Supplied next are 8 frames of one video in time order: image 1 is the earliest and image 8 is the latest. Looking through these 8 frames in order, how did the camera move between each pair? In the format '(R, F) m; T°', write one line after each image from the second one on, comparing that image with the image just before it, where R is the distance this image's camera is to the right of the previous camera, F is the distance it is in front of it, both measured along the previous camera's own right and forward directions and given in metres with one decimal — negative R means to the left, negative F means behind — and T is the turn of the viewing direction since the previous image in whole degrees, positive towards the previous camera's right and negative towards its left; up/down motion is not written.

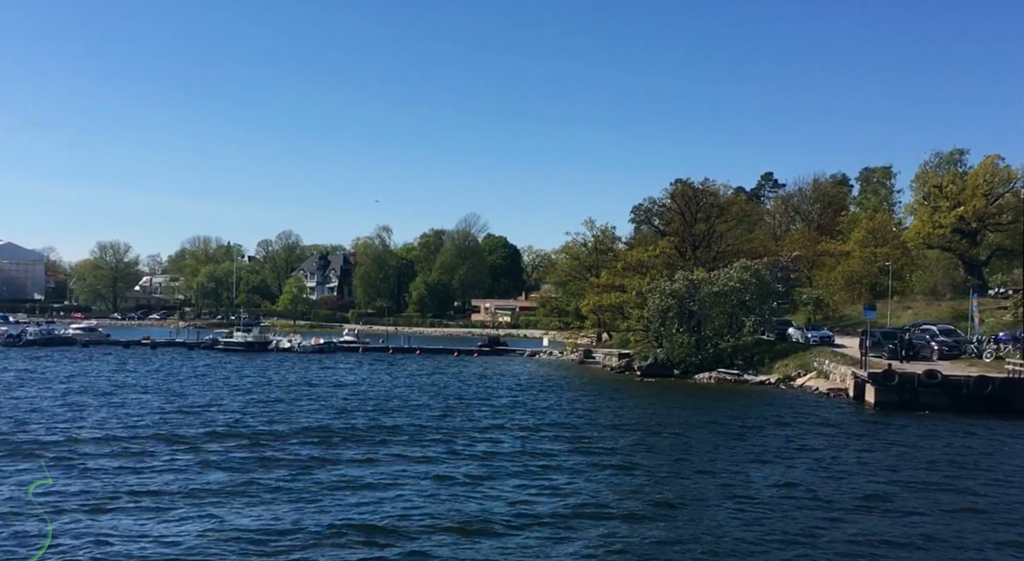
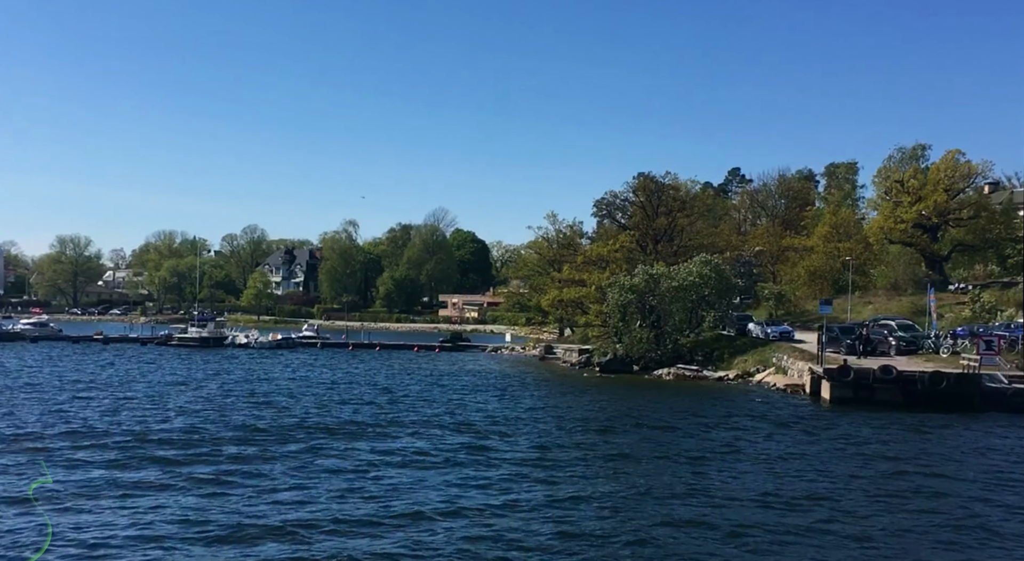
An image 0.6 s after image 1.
(+0.6, +0.6) m; +1°
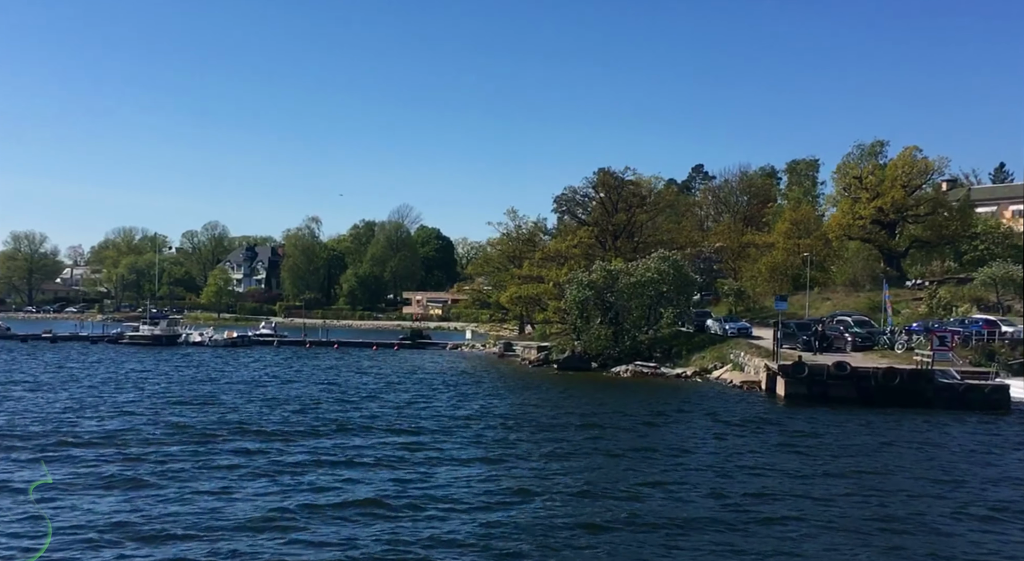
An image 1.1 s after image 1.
(+0.5, +0.4) m; +2°
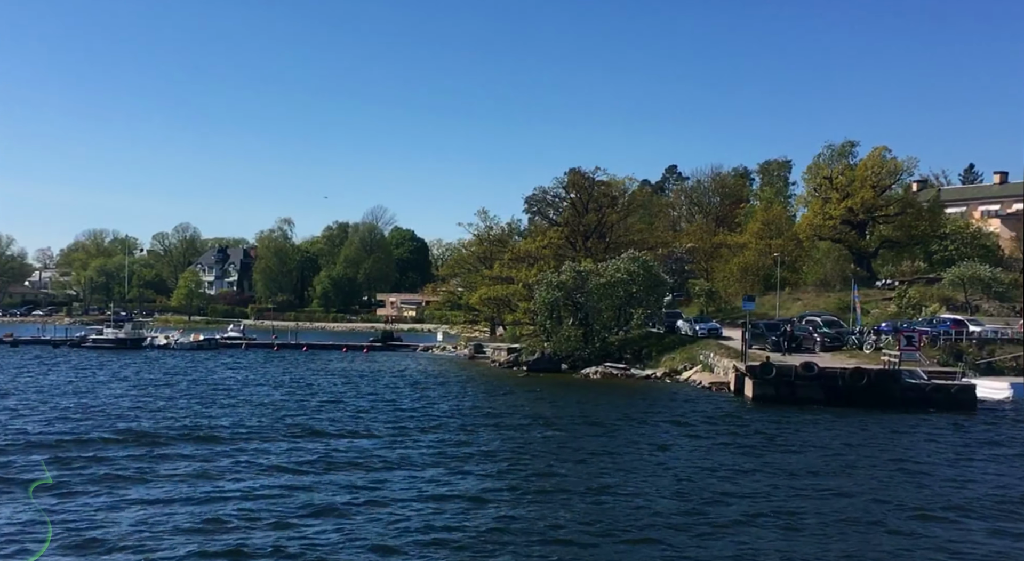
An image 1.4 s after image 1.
(+0.4, +0.4) m; +1°
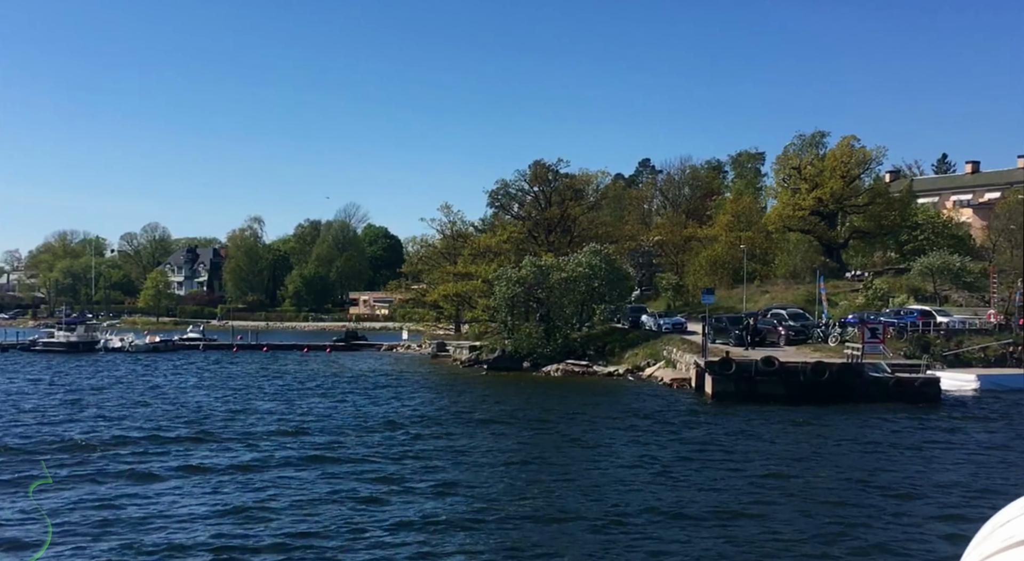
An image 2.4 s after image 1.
(+1.0, +1.3) m; +1°
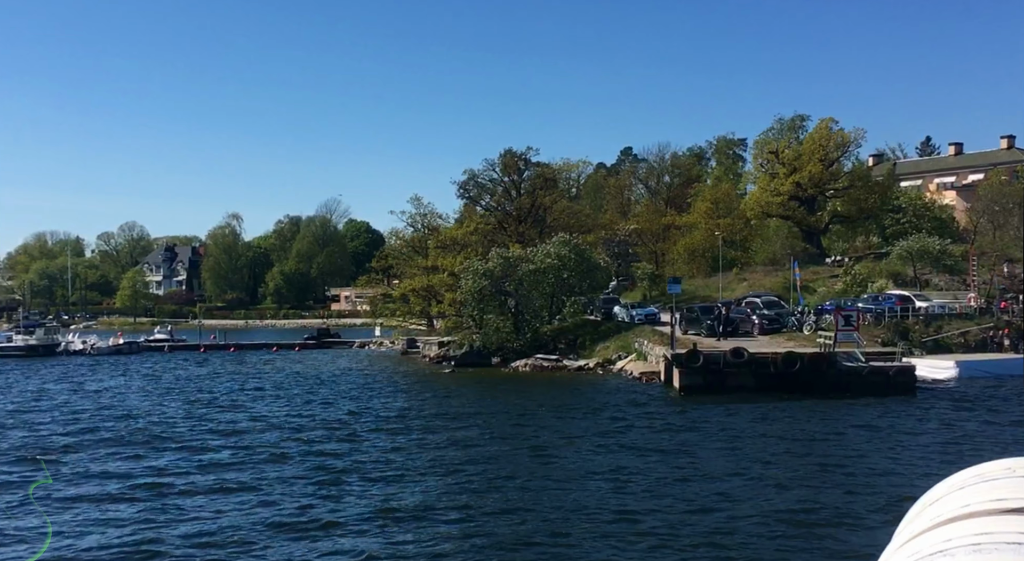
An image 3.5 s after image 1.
(+1.1, +1.6) m; 0°
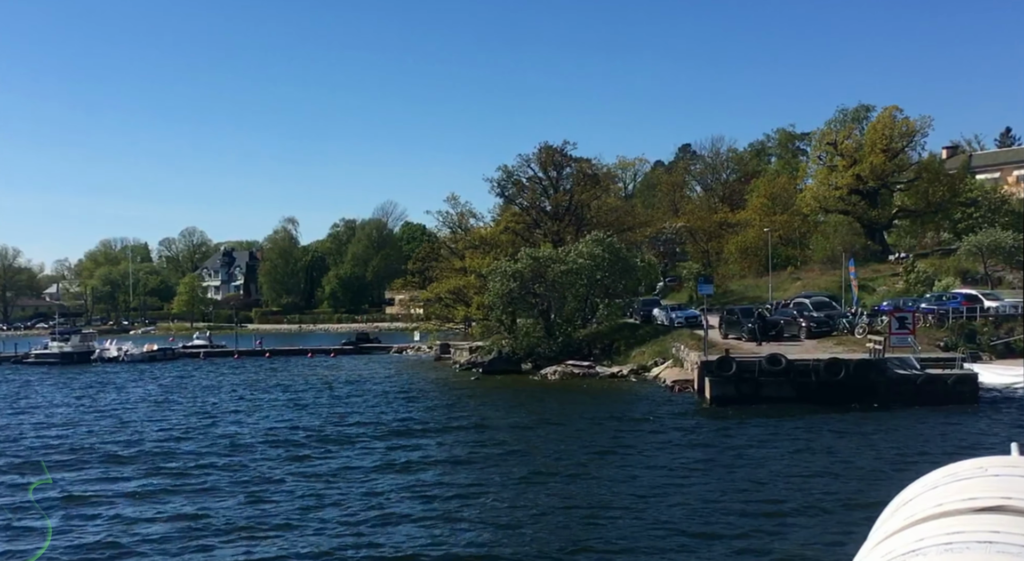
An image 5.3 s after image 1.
(+1.7, +3.1) m; -4°
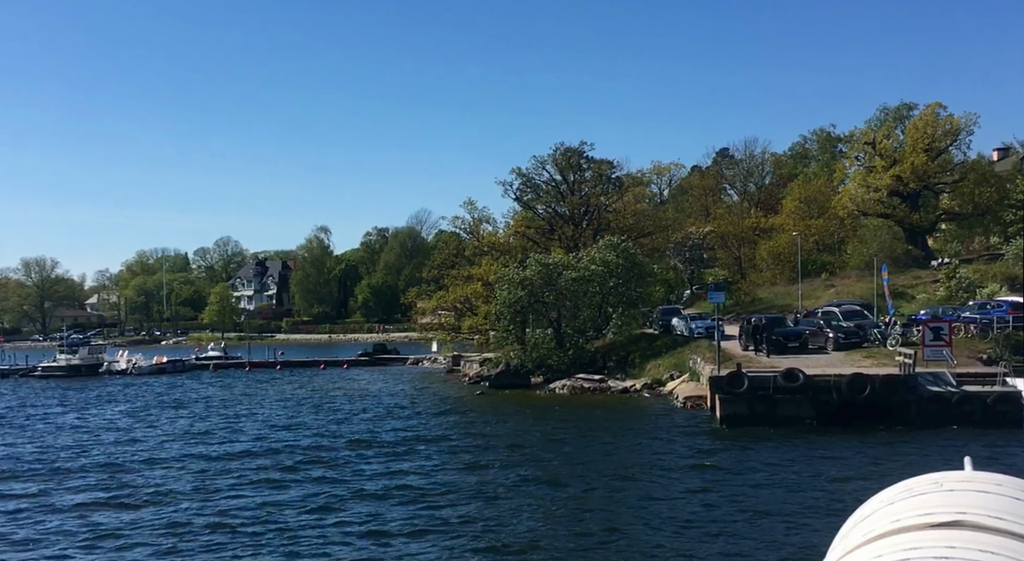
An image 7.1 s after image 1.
(+1.5, +2.8) m; -2°
